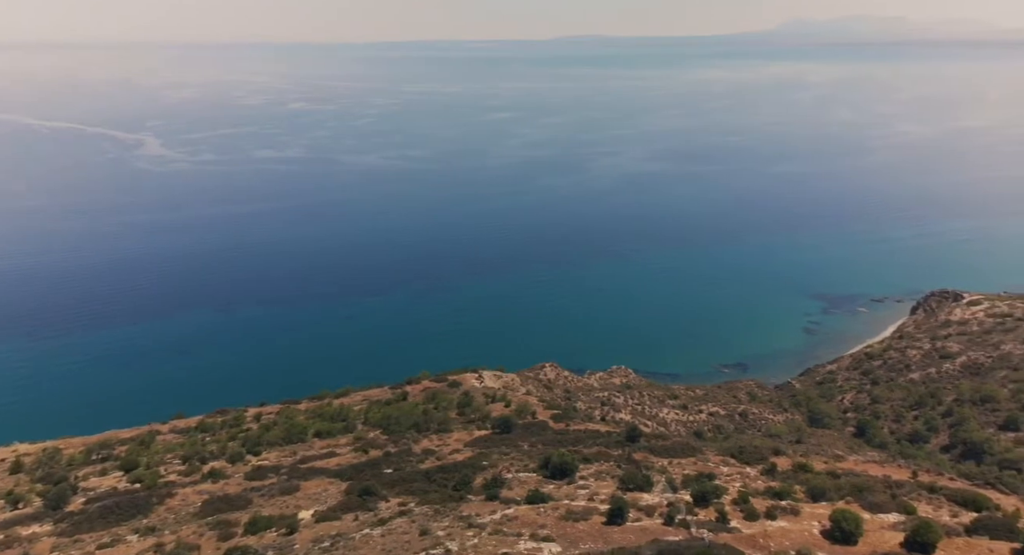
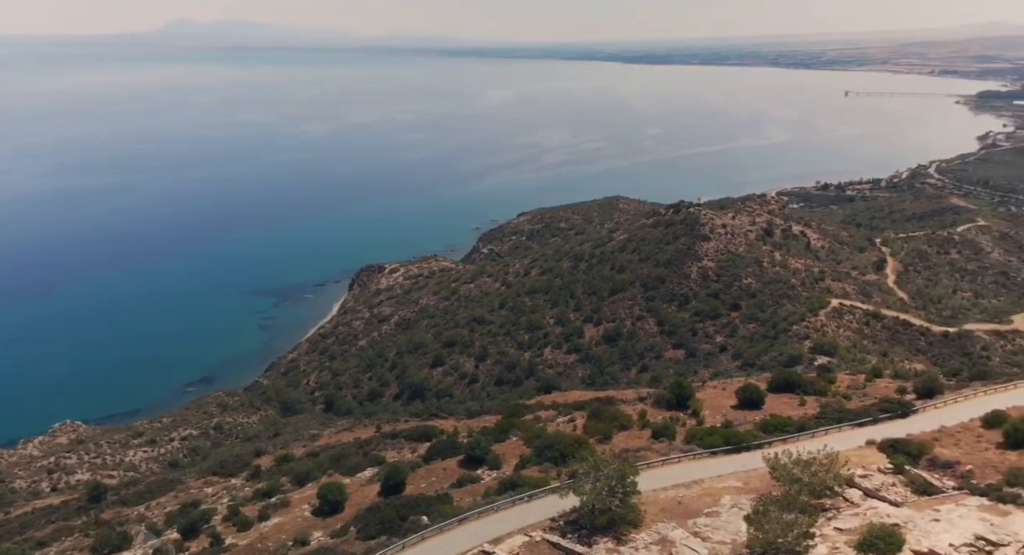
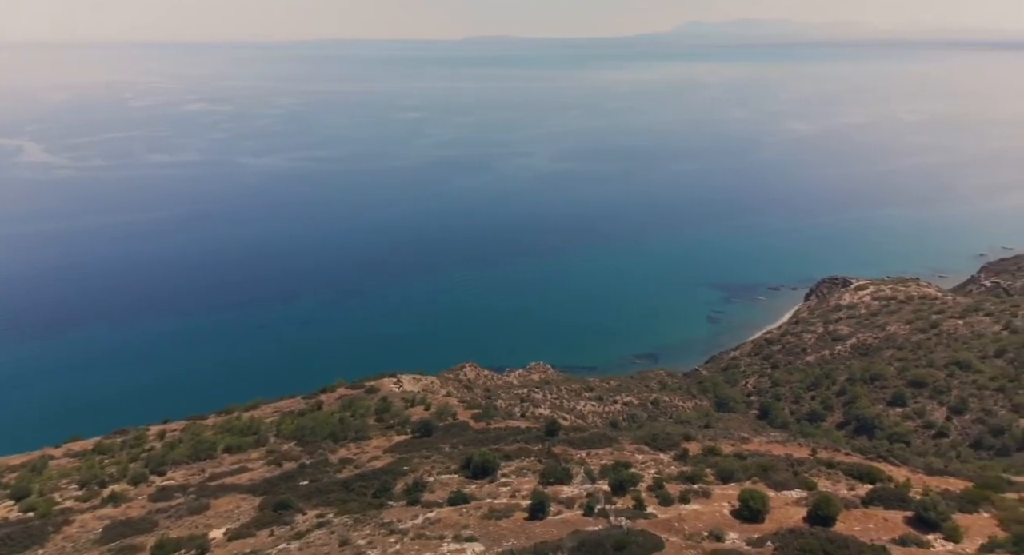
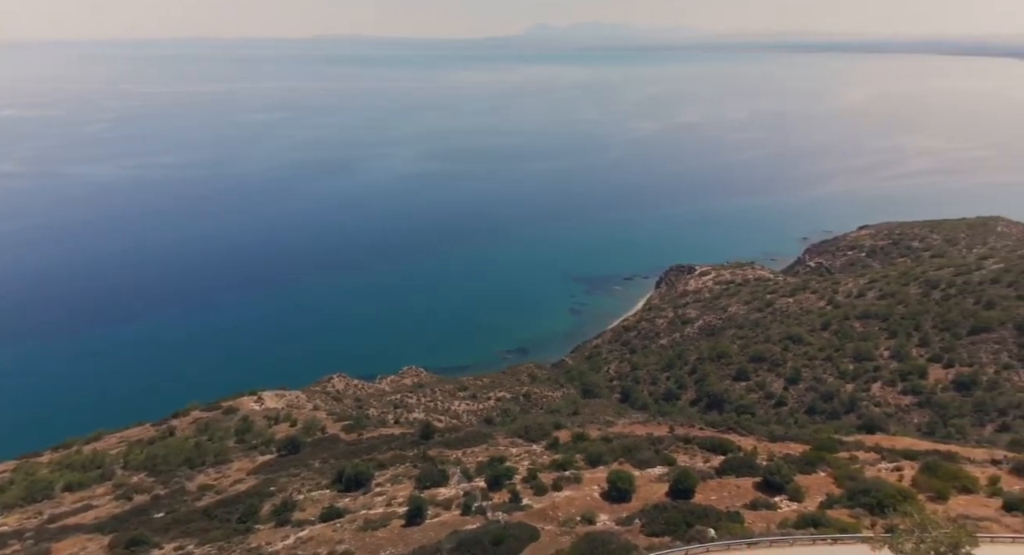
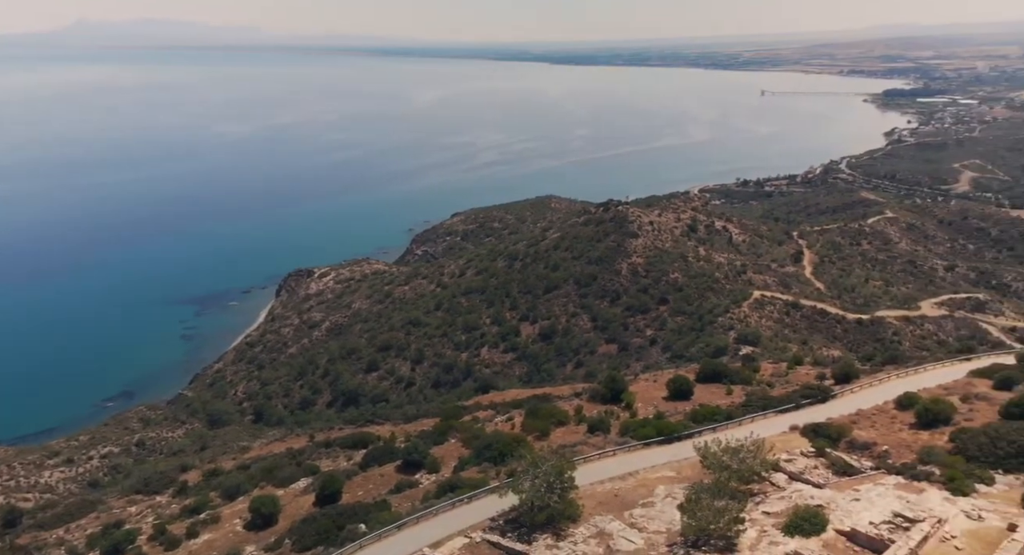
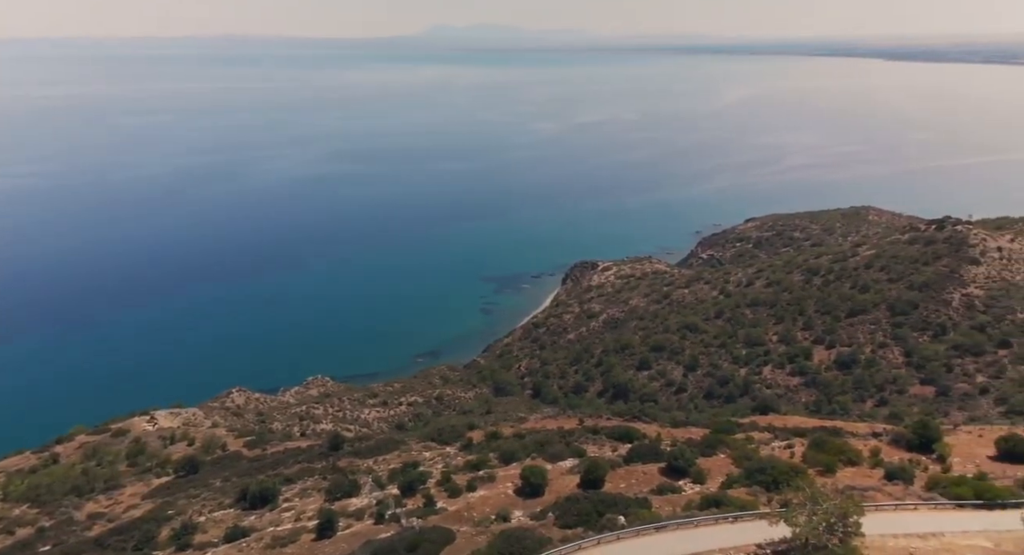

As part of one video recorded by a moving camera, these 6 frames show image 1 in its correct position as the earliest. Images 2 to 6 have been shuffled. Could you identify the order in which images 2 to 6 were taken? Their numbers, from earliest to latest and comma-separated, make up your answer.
3, 4, 6, 2, 5
